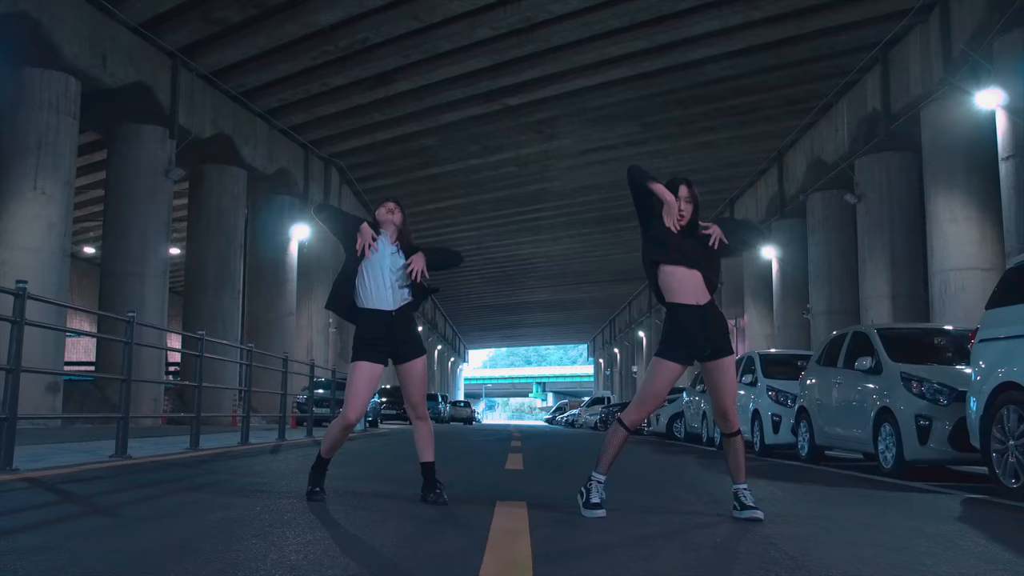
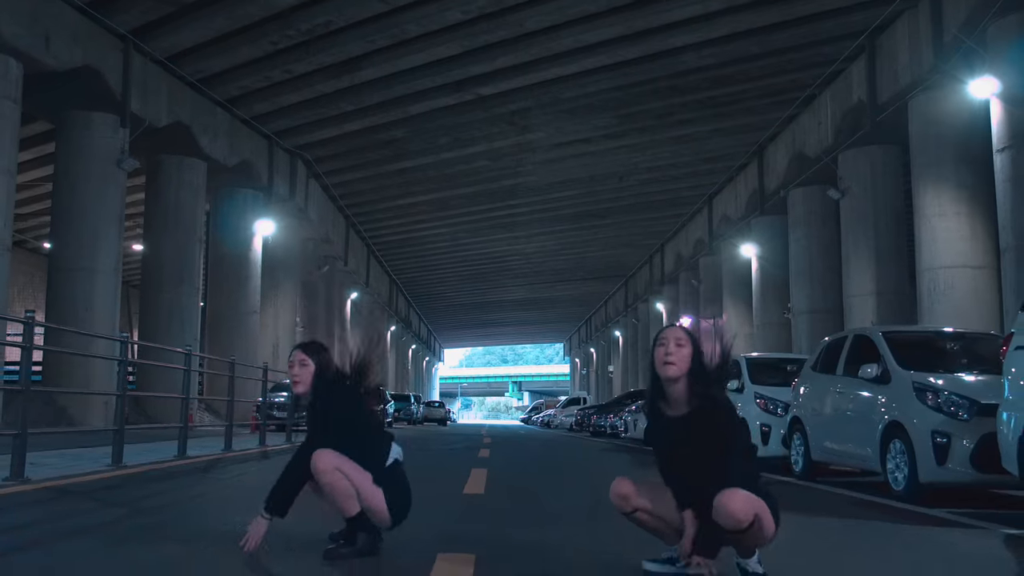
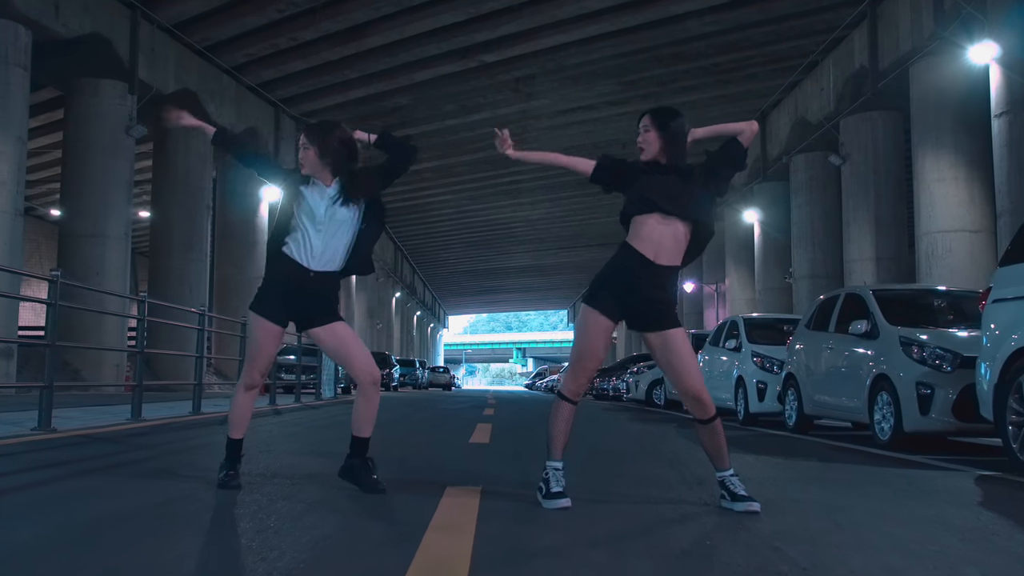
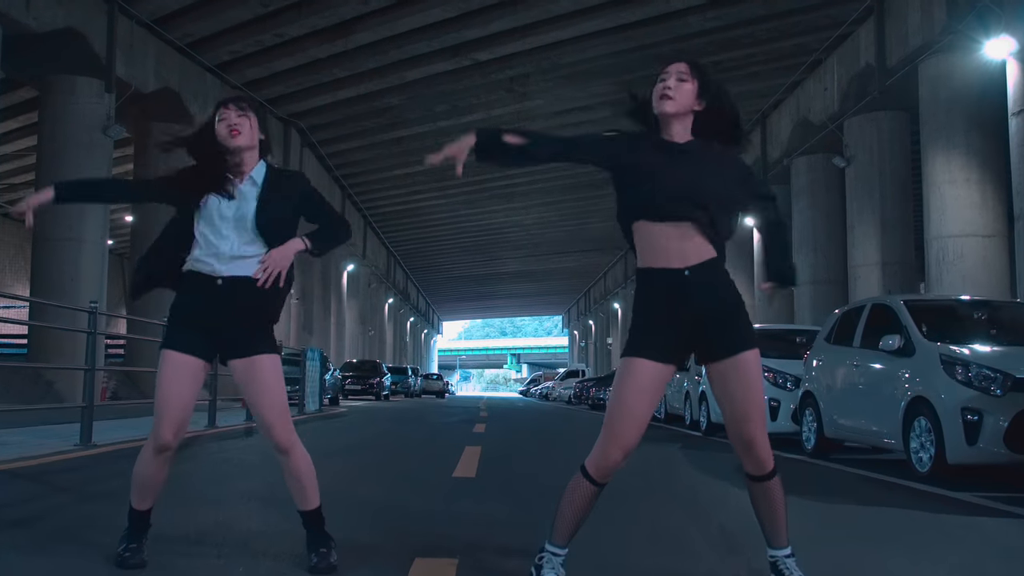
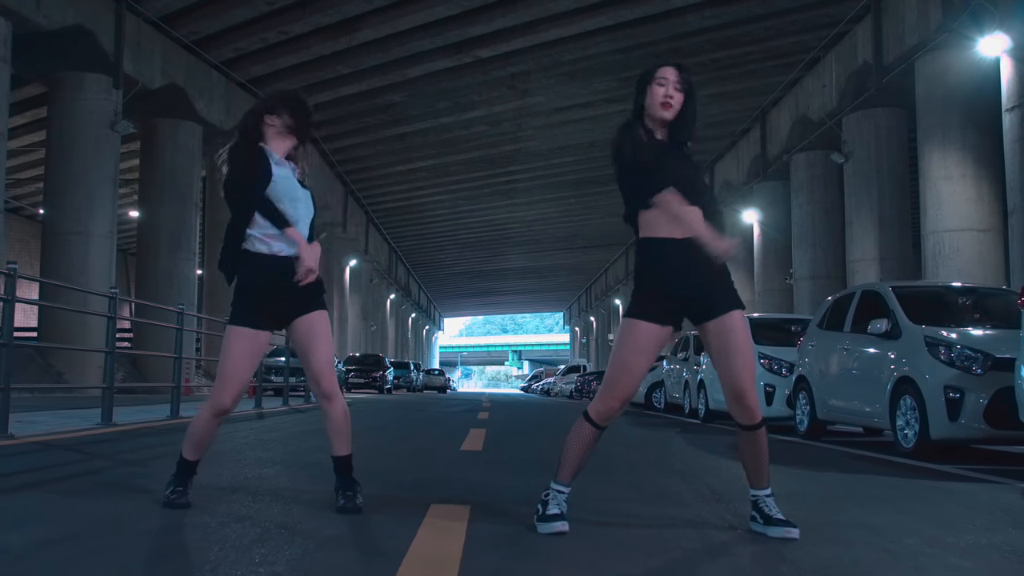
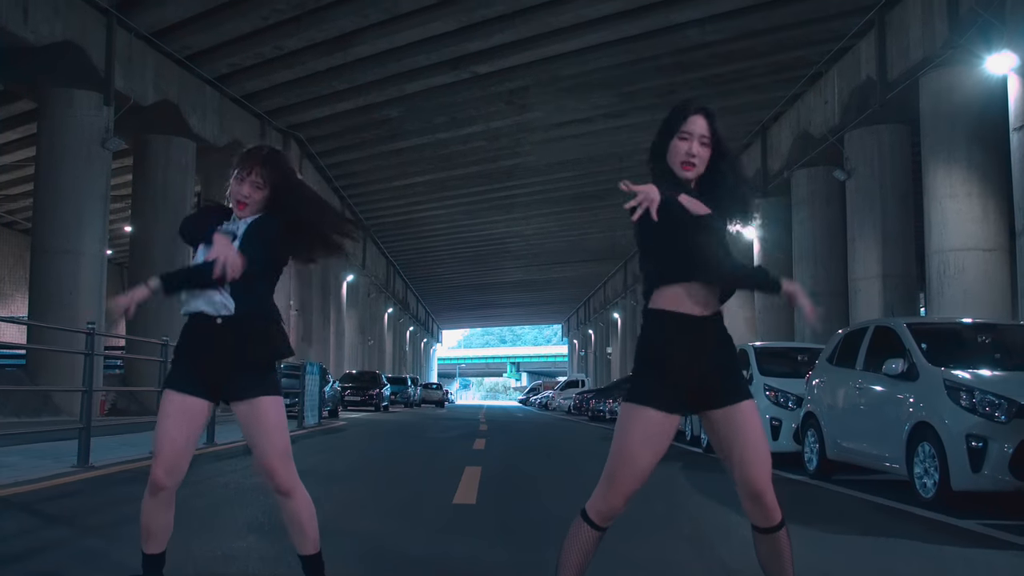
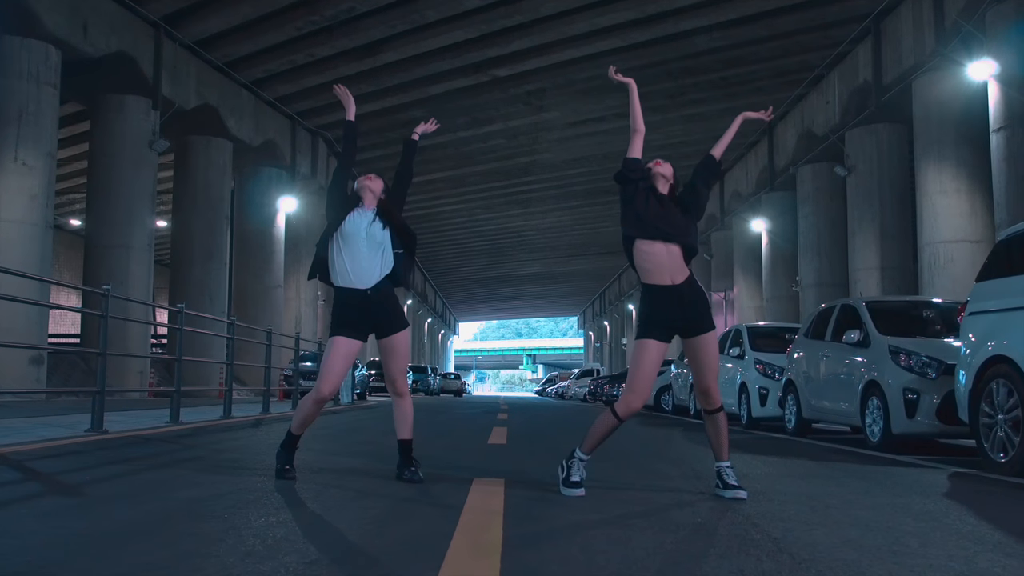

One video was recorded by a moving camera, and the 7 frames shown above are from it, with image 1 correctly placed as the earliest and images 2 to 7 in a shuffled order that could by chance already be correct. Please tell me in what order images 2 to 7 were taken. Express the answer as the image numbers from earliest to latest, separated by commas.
7, 3, 5, 4, 6, 2
